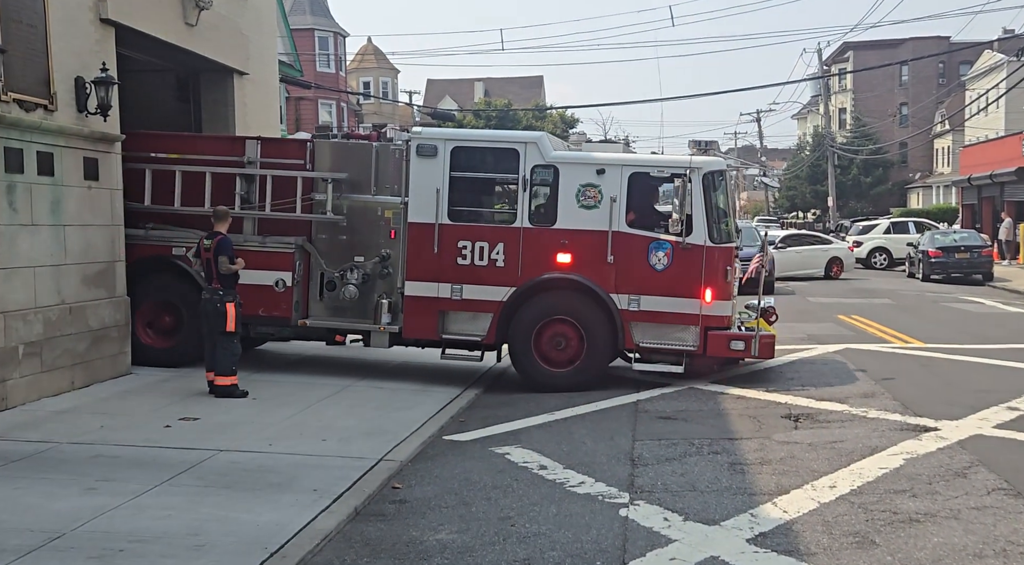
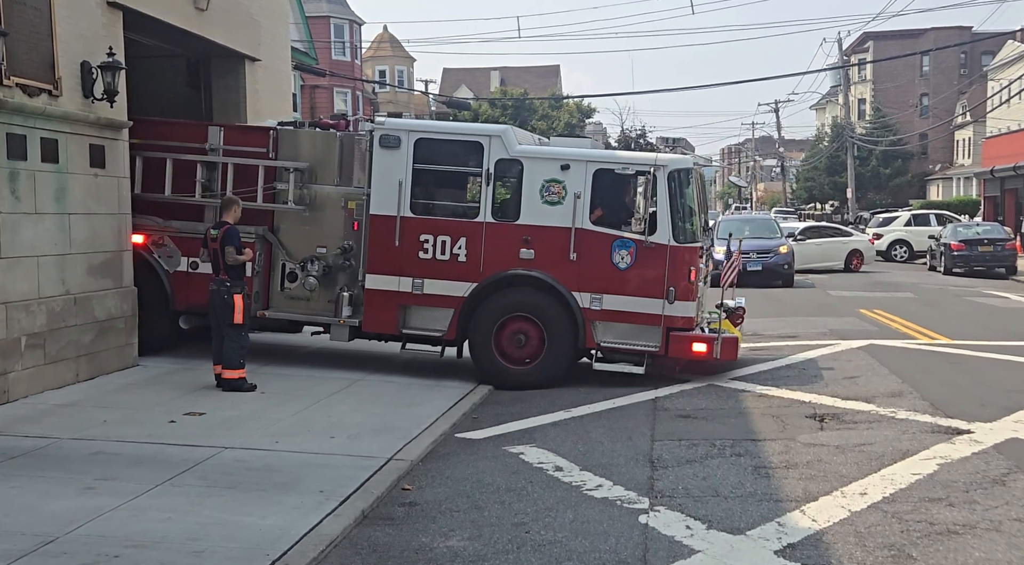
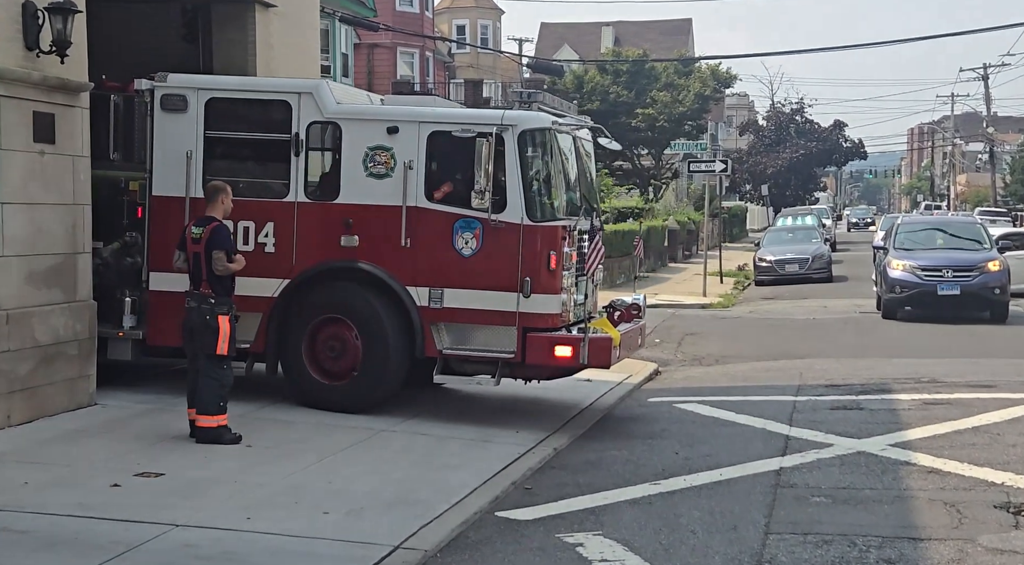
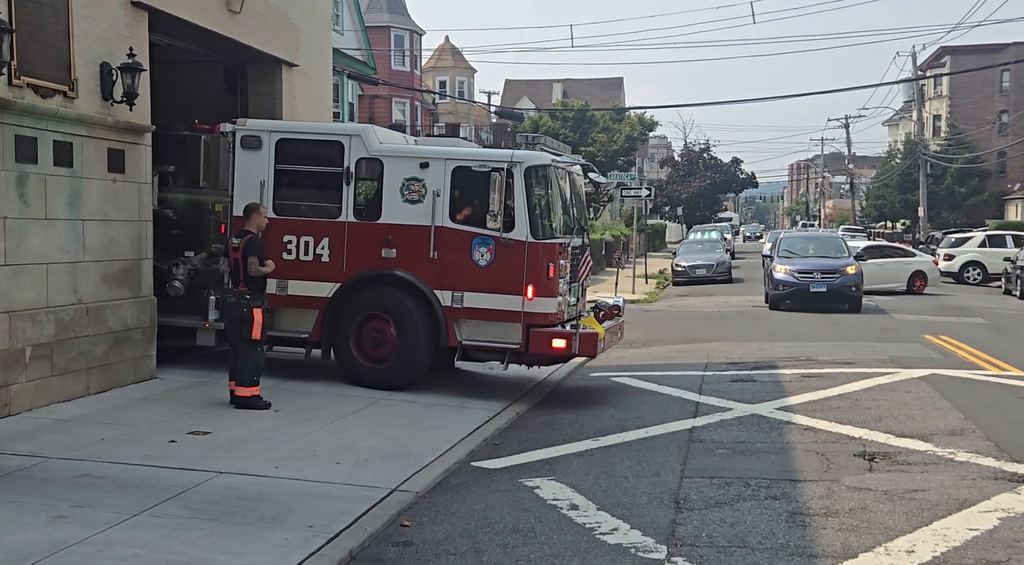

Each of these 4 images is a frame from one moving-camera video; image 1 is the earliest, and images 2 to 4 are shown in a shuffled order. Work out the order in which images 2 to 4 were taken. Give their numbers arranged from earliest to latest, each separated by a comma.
2, 4, 3
